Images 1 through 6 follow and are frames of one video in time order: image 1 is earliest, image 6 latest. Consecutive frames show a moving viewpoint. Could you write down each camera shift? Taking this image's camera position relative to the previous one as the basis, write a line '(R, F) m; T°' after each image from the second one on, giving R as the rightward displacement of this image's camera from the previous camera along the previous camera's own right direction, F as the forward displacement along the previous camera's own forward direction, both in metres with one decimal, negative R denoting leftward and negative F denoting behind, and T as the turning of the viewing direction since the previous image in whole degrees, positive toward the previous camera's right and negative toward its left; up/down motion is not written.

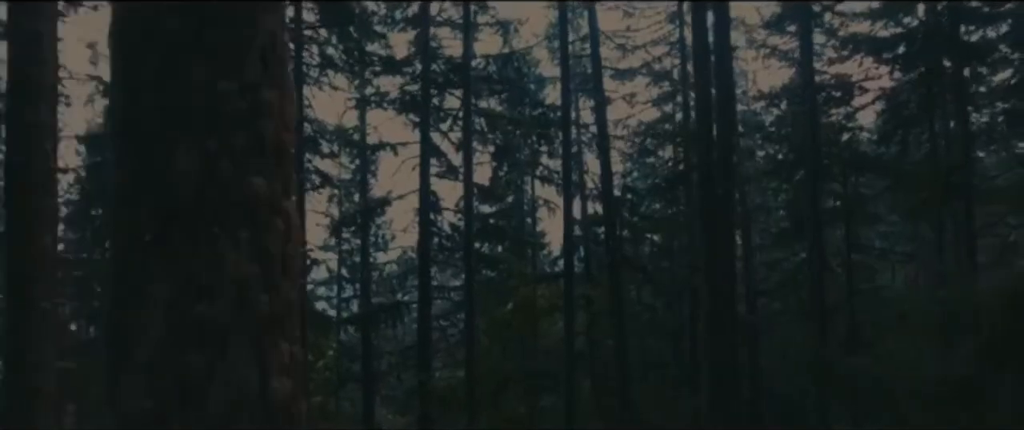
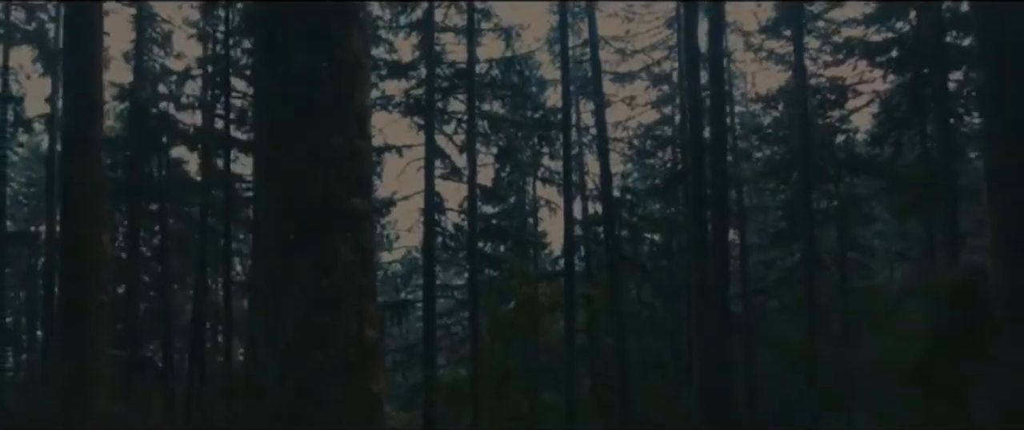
(0.0, -0.5) m; 0°
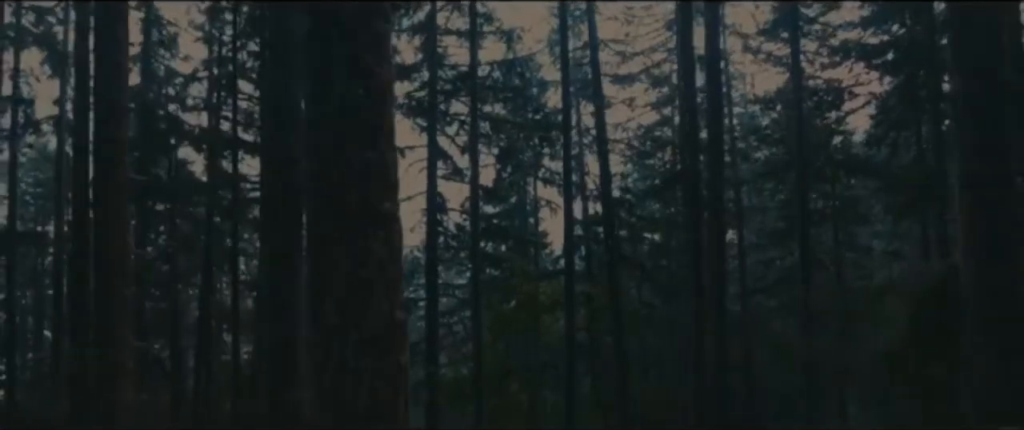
(0.0, -0.3) m; 0°
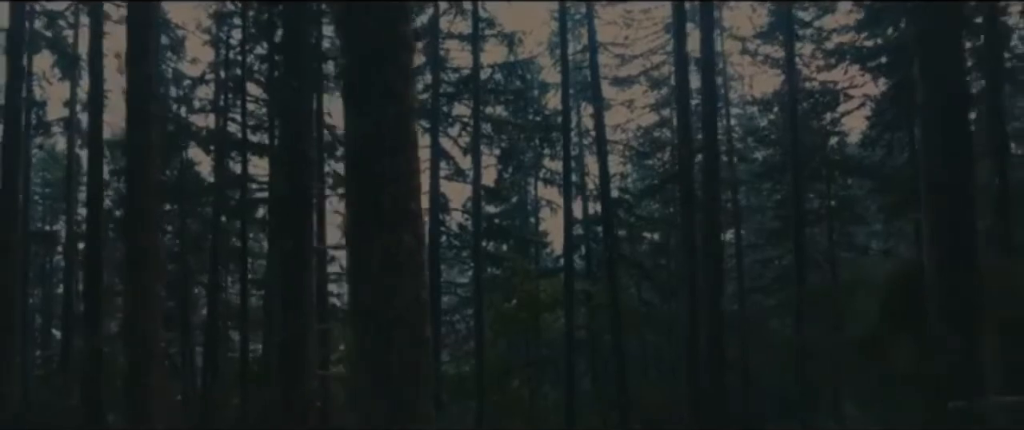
(0.0, -0.4) m; 0°
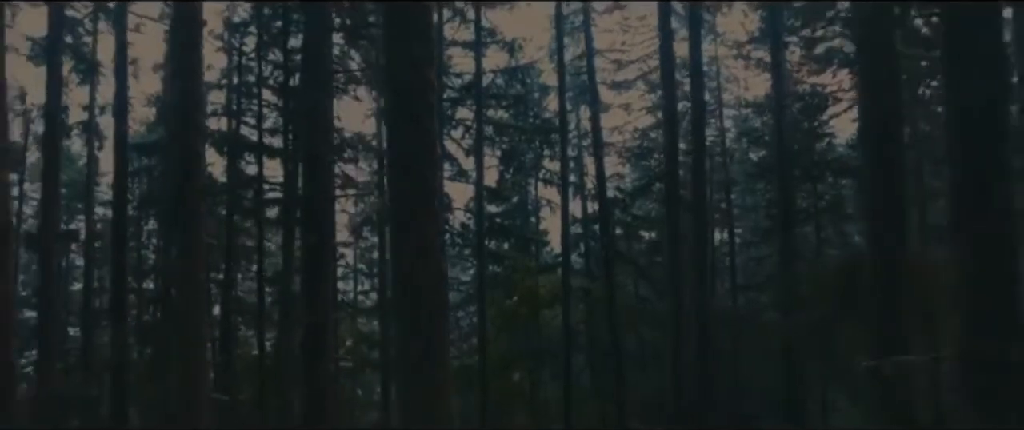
(0.0, -0.9) m; 0°
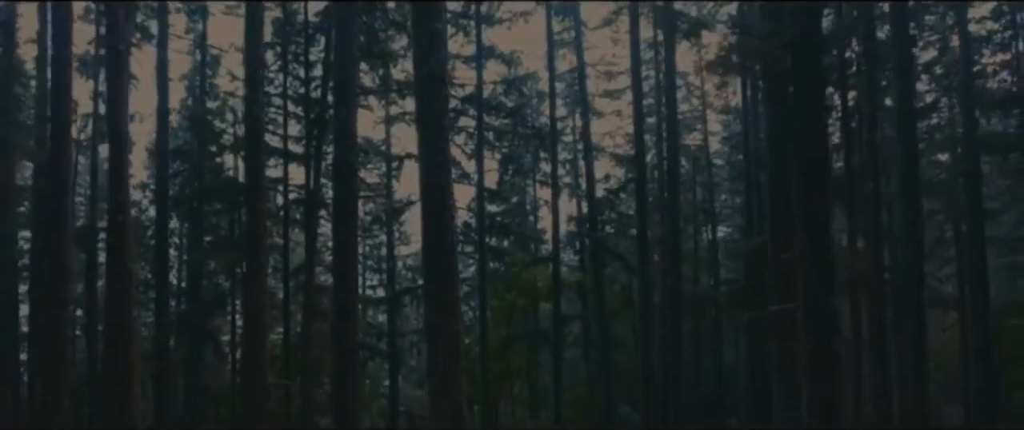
(+0.1, -2.0) m; 0°
